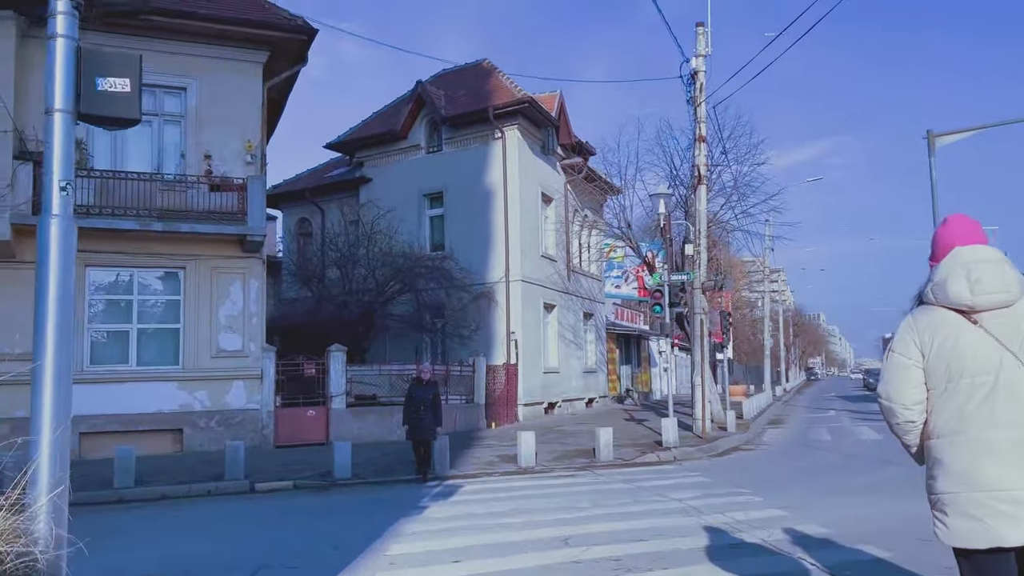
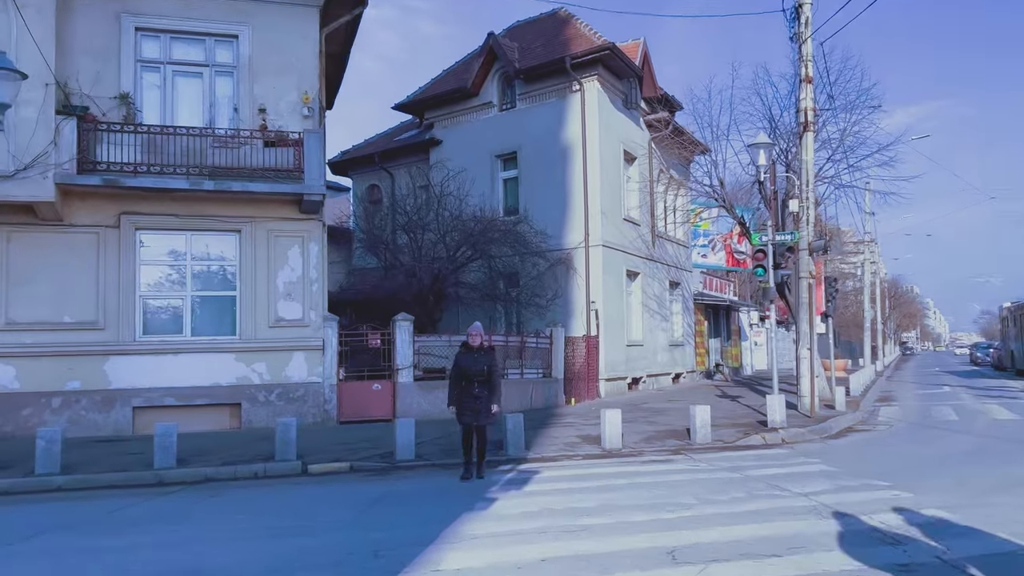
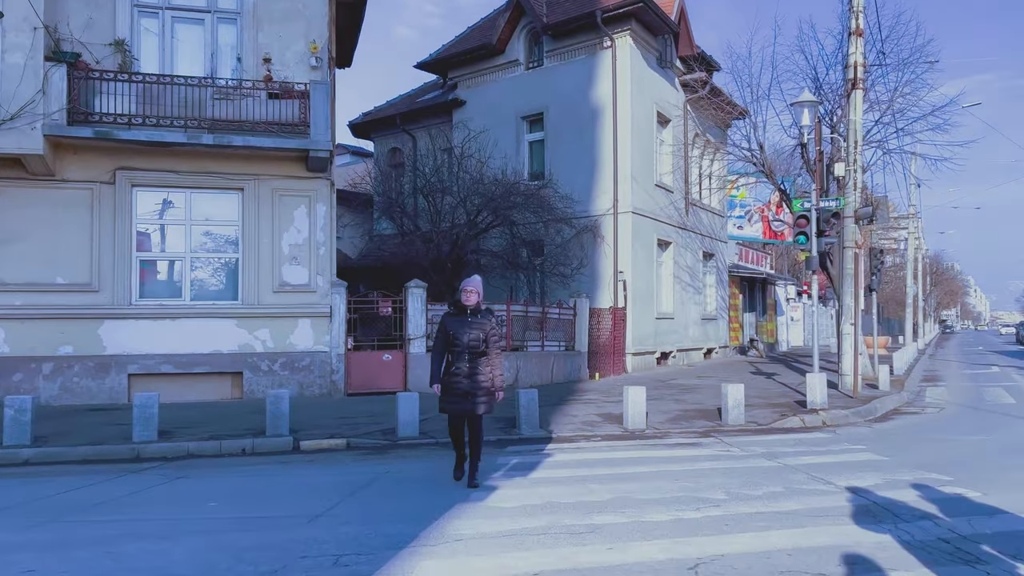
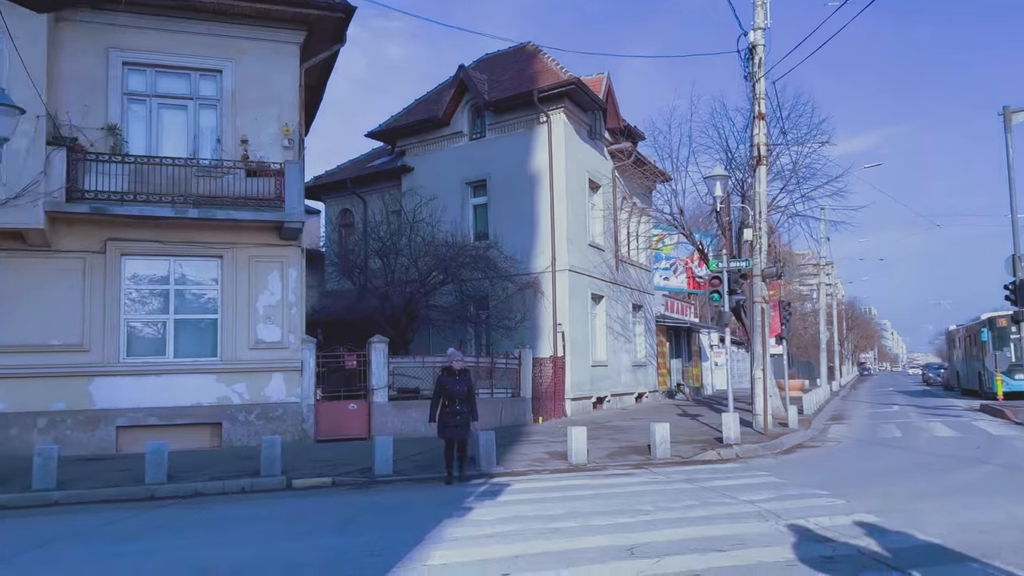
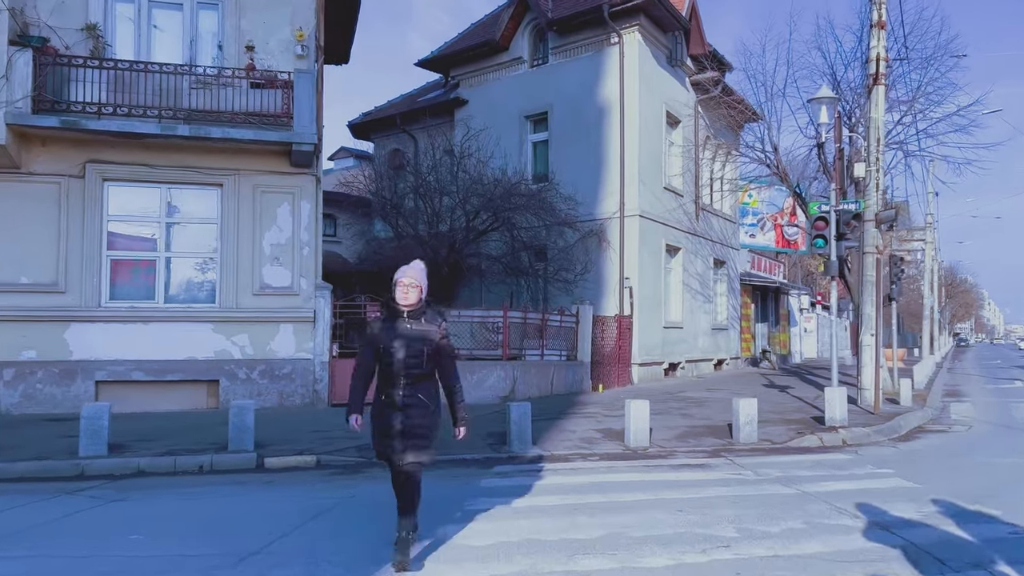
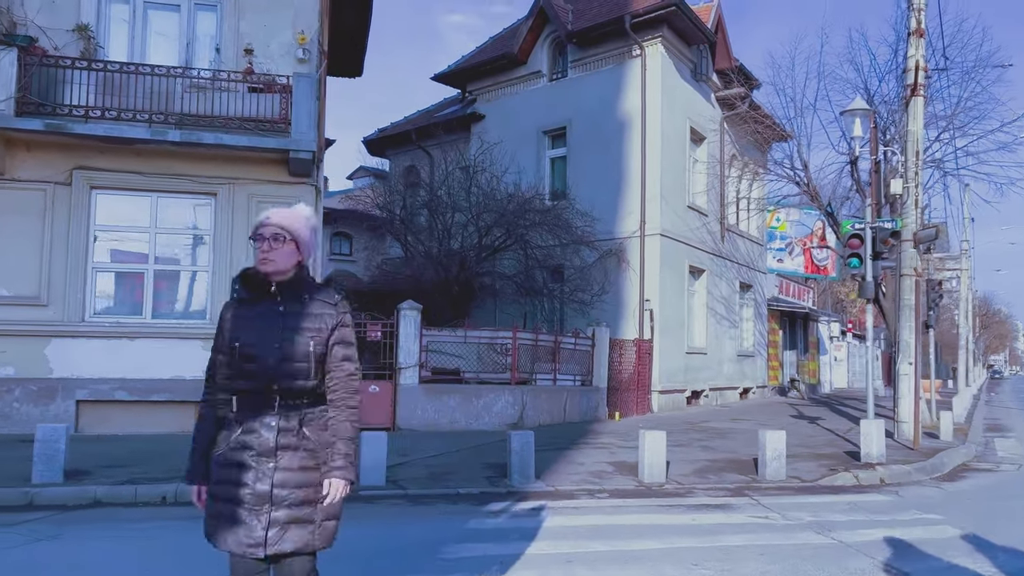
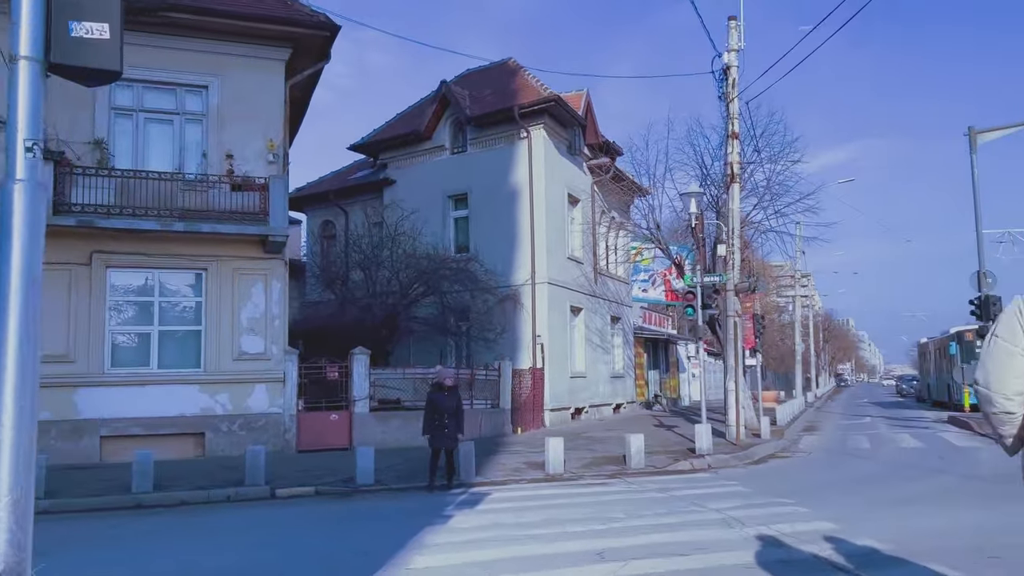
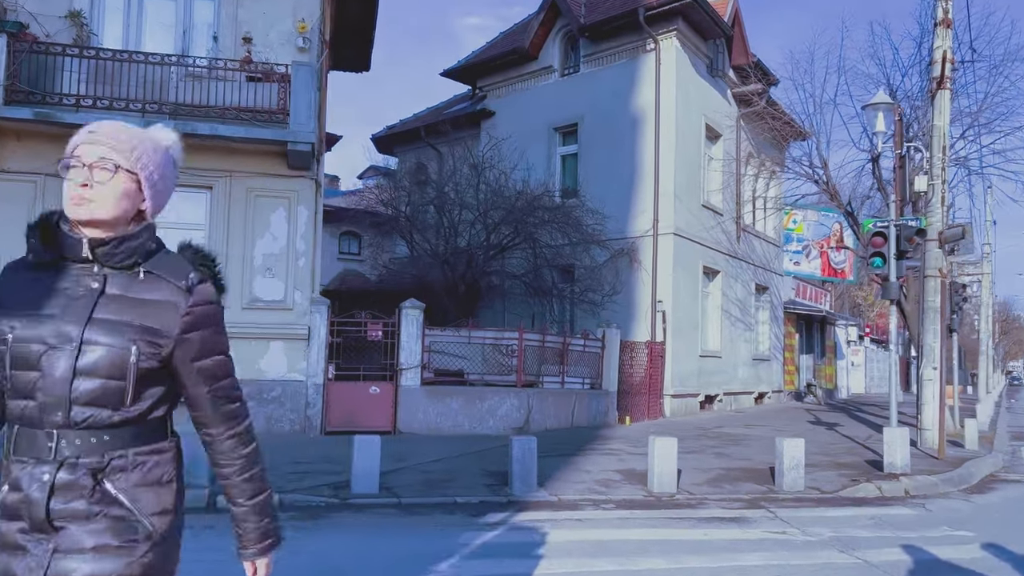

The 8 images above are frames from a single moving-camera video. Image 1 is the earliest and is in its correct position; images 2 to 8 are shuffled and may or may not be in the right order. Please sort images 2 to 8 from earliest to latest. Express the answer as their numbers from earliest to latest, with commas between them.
7, 4, 2, 3, 5, 6, 8
